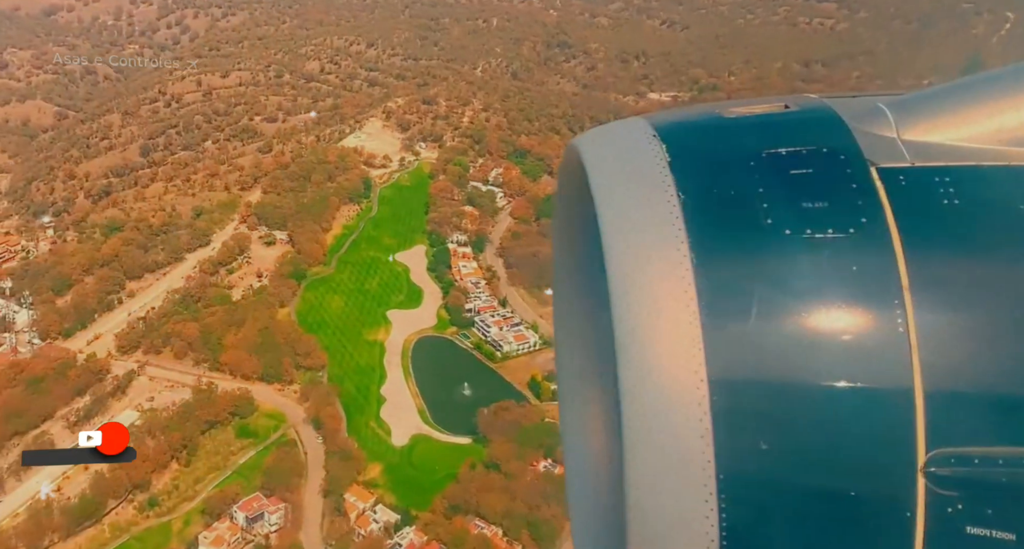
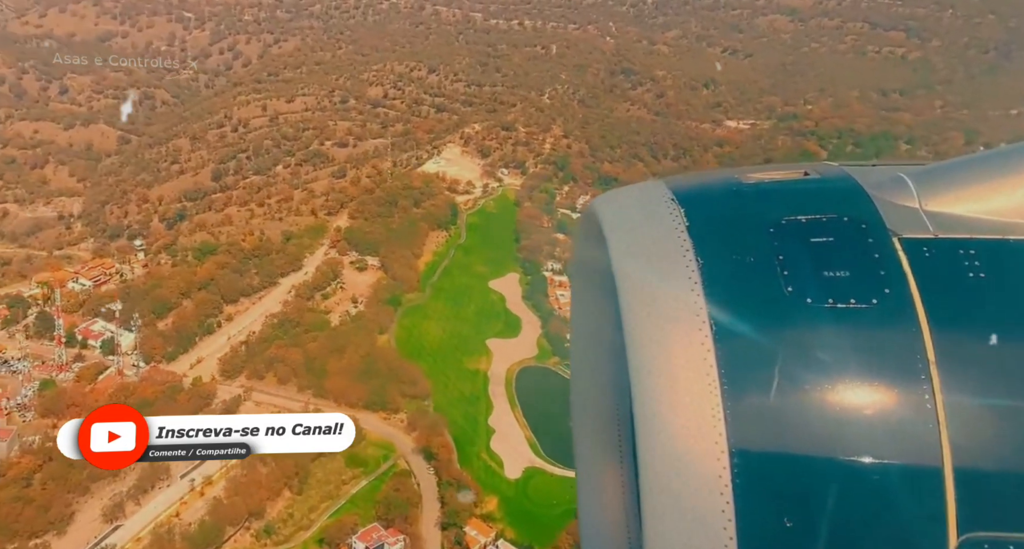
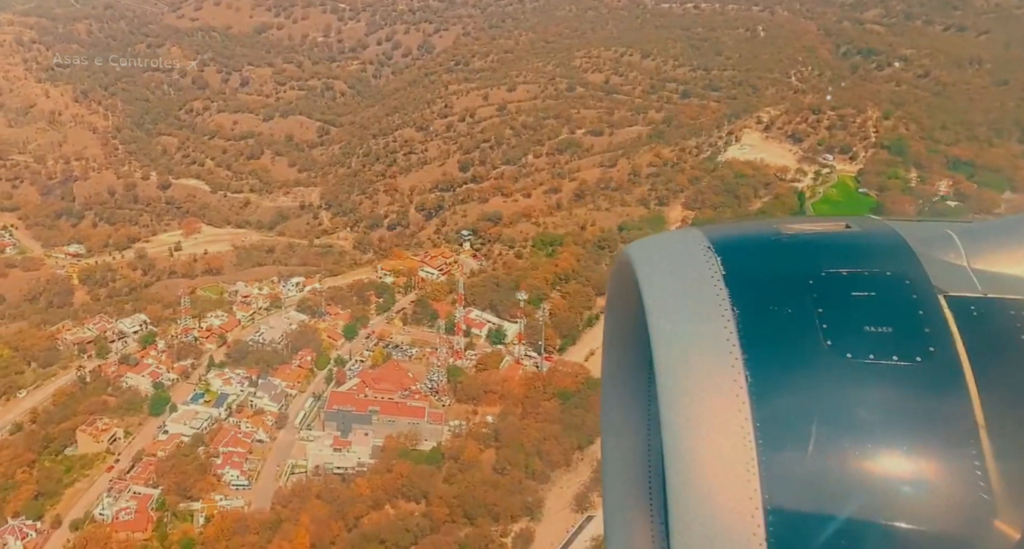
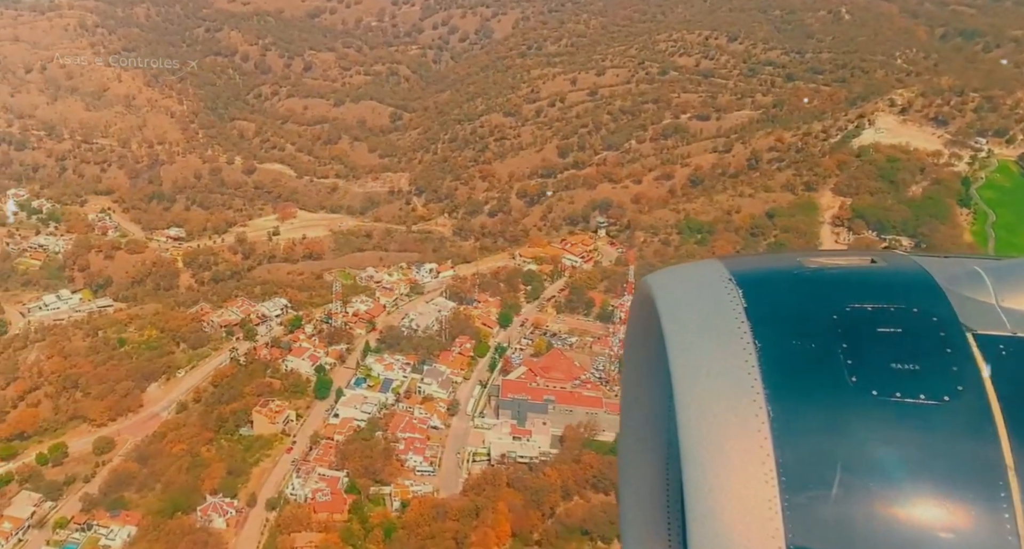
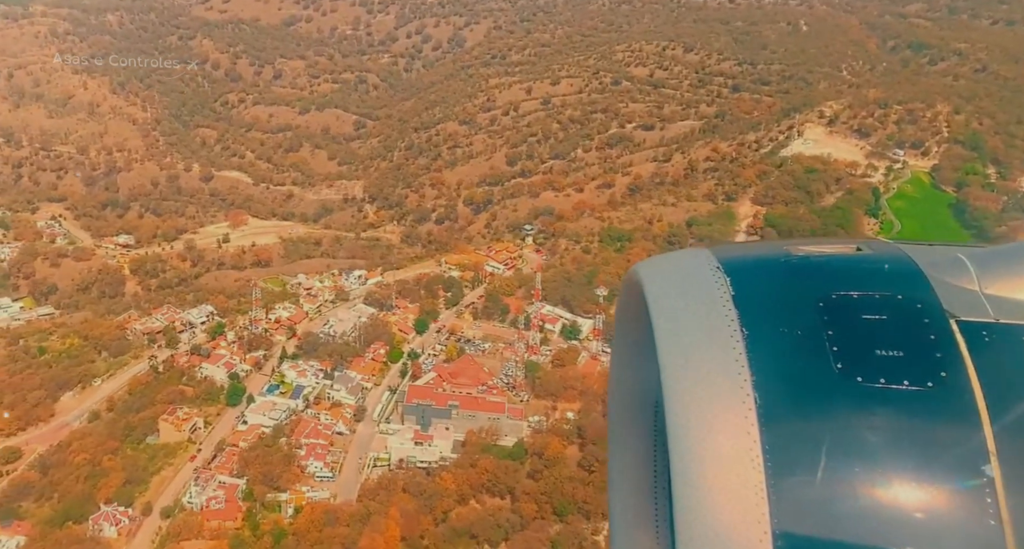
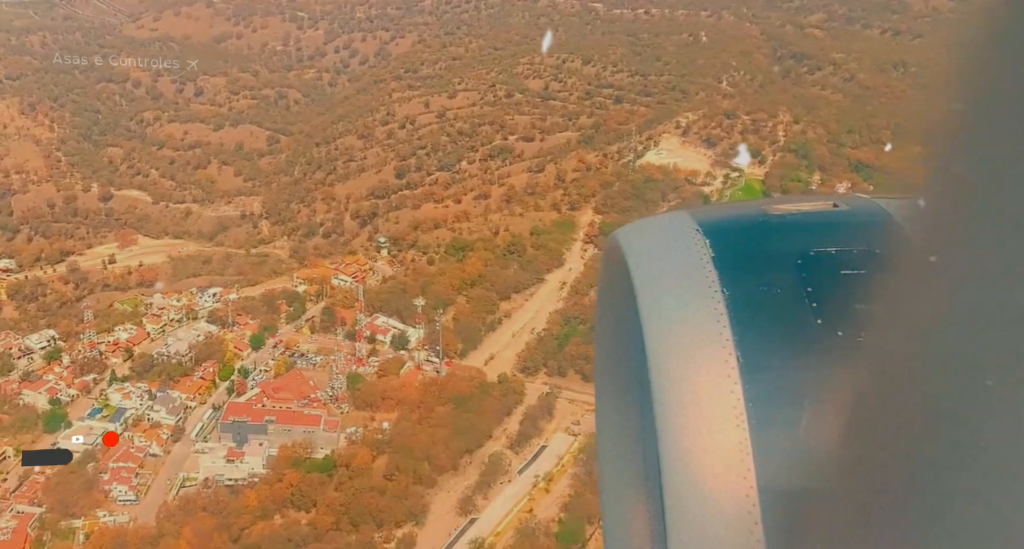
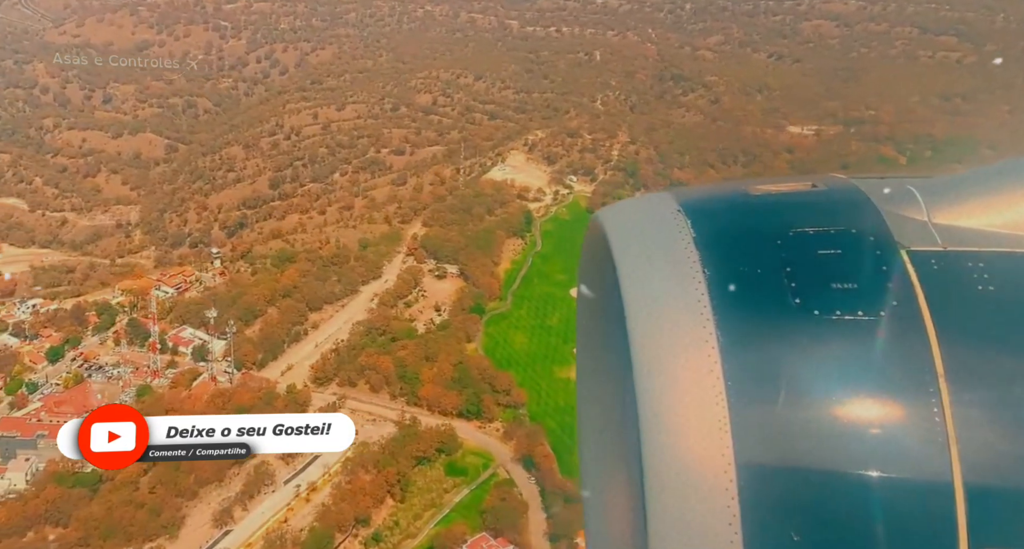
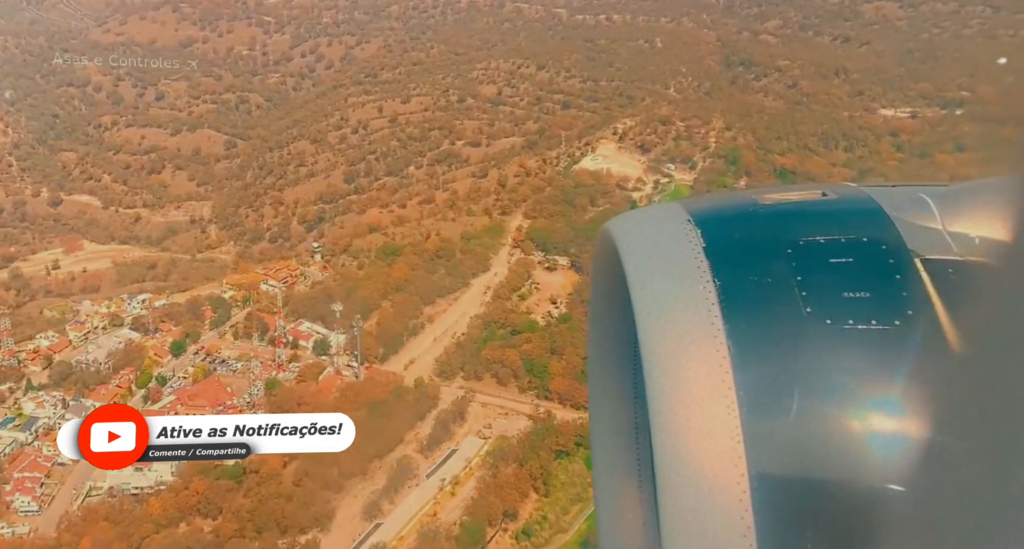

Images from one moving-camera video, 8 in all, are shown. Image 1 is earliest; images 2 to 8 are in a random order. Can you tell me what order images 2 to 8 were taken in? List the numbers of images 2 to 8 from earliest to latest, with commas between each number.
2, 7, 8, 6, 3, 5, 4
